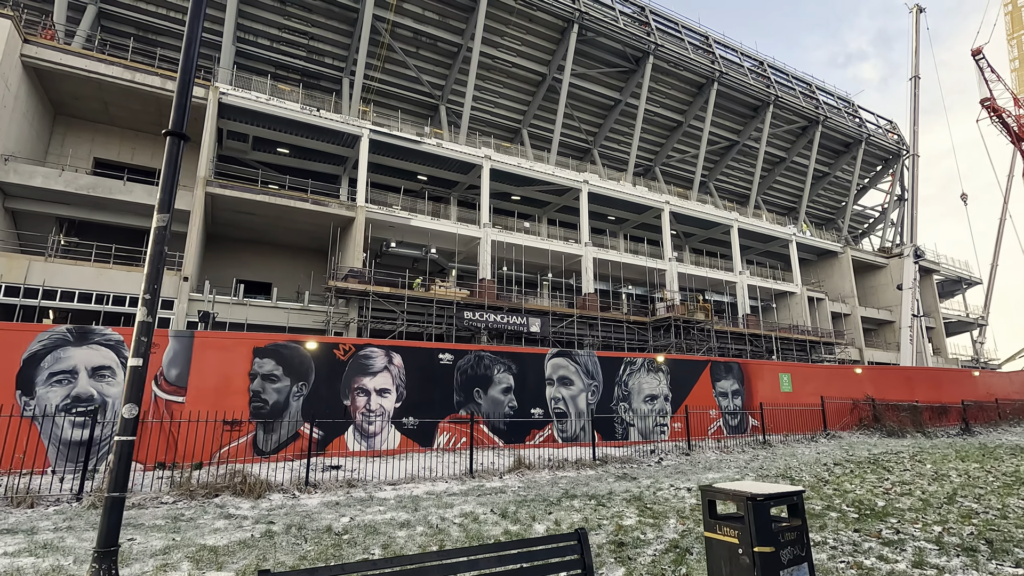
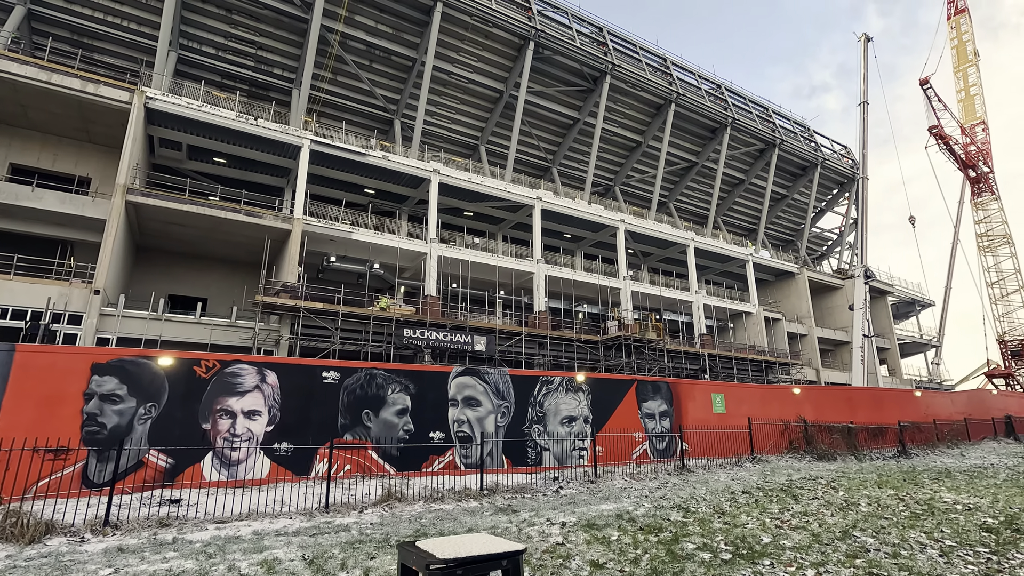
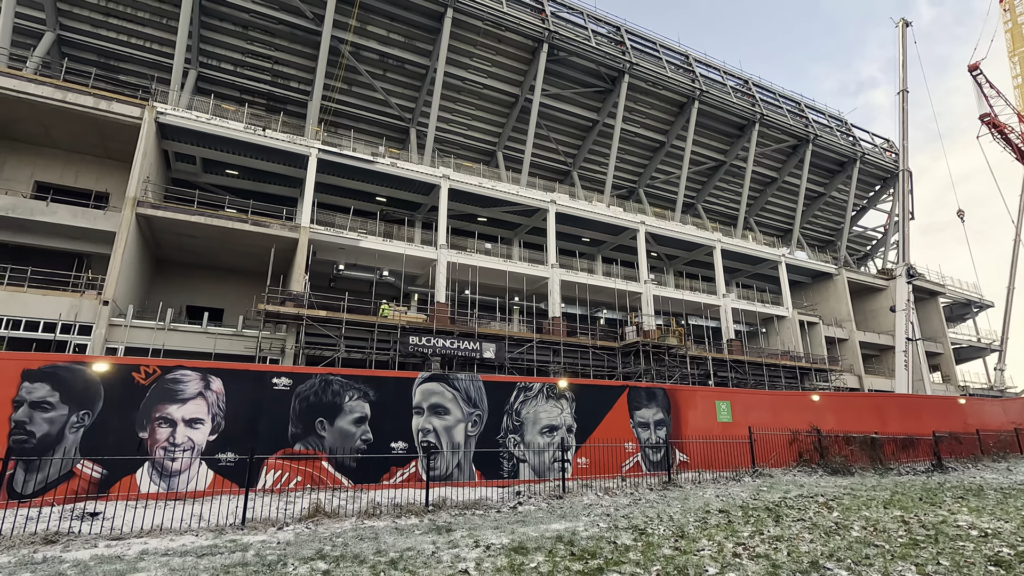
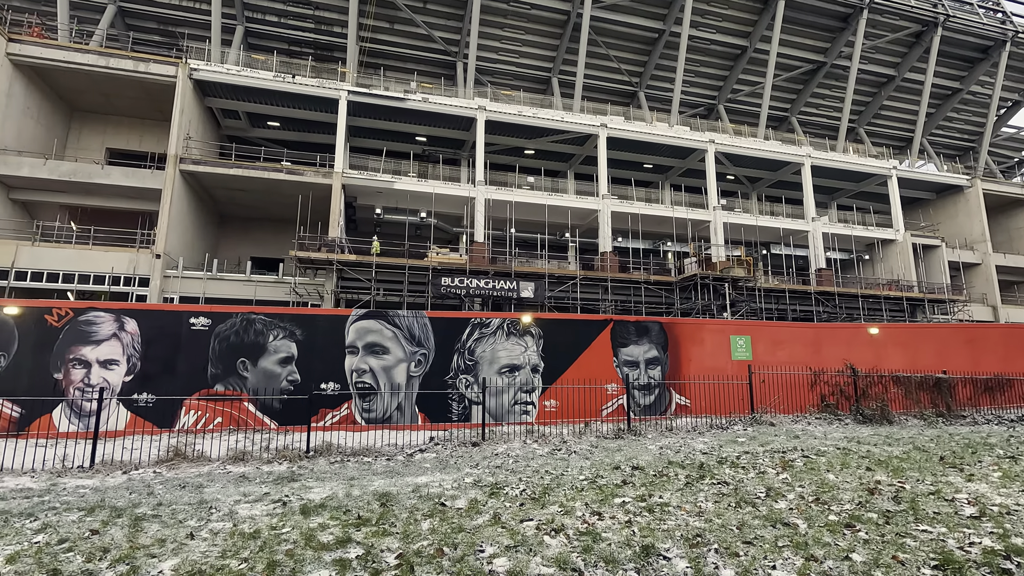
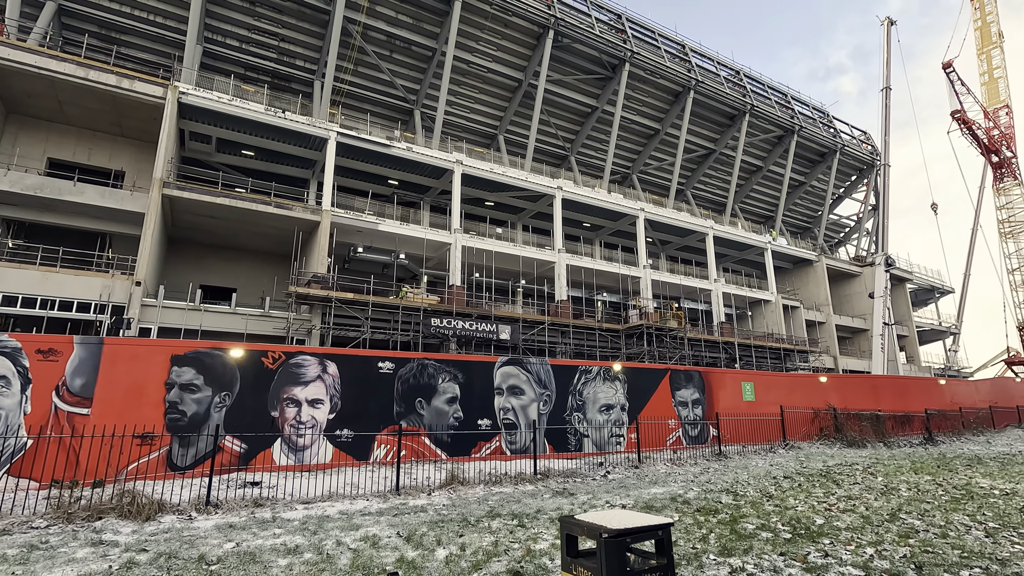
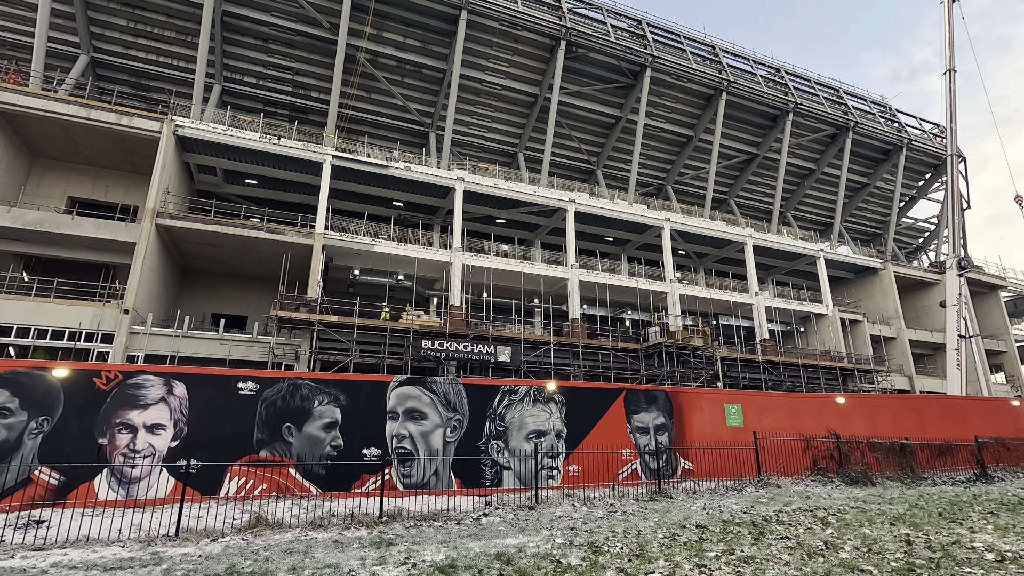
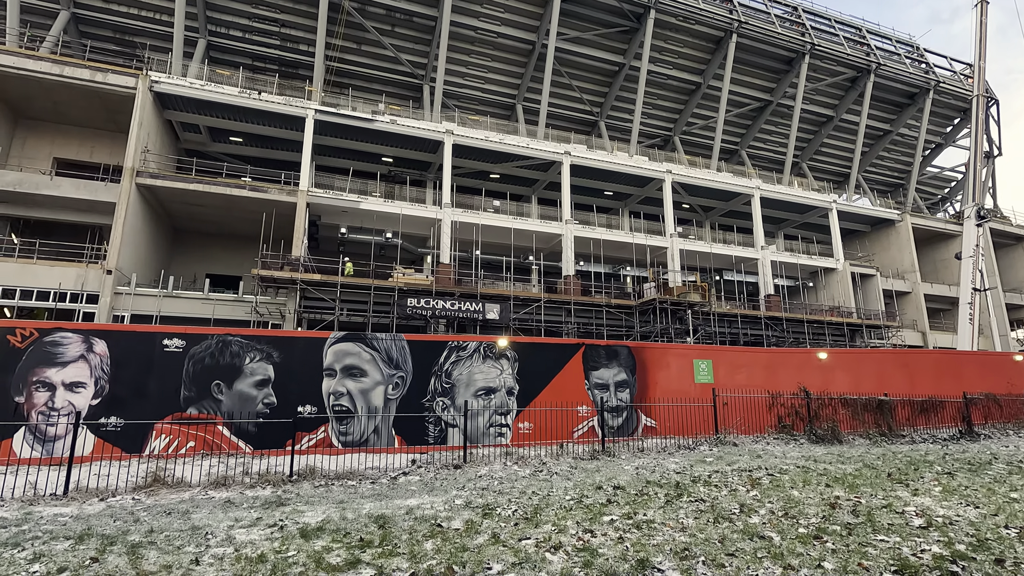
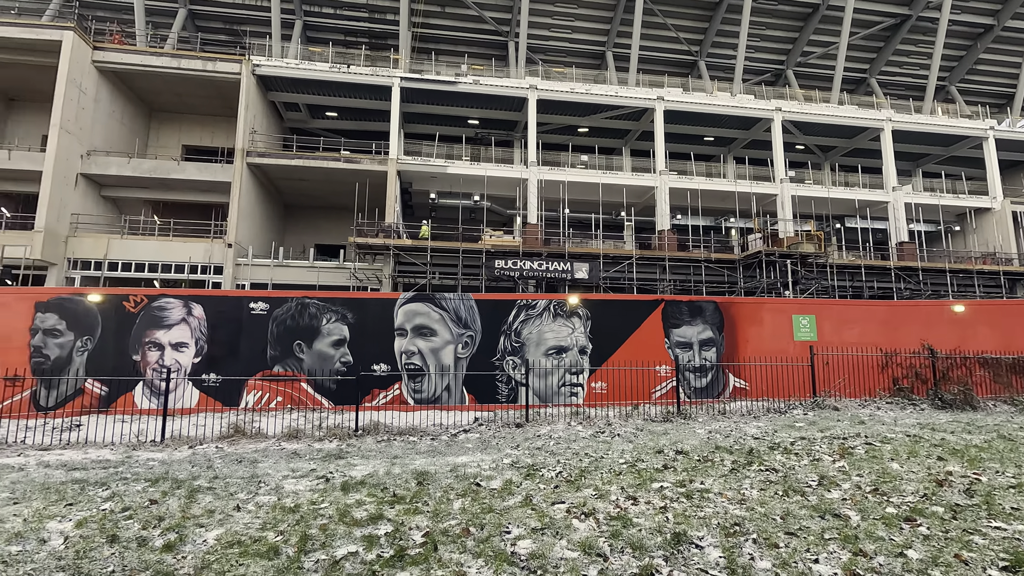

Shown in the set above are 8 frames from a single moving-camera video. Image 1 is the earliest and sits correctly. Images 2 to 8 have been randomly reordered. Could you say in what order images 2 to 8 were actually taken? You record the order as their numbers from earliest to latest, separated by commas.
5, 2, 3, 6, 7, 4, 8
